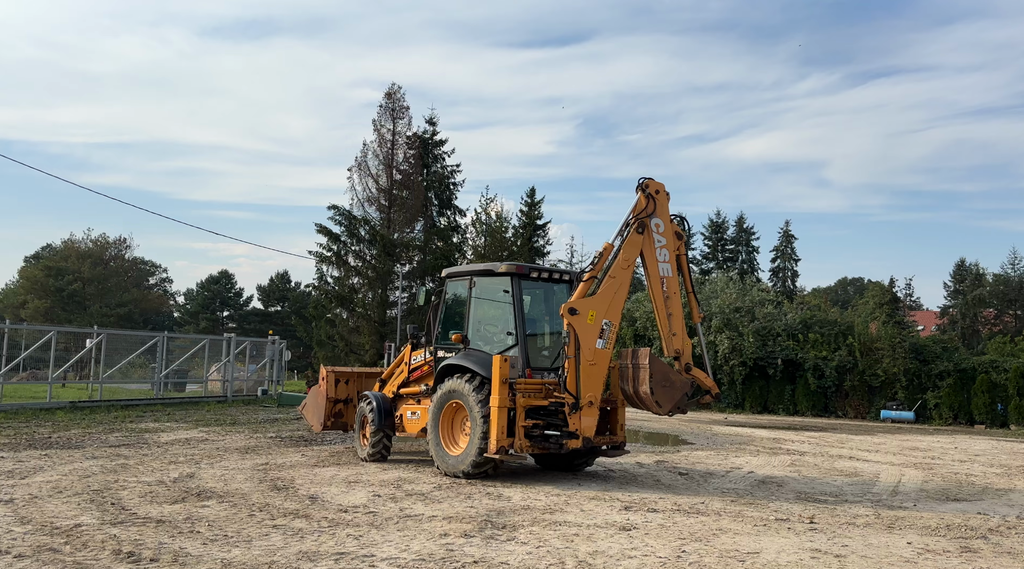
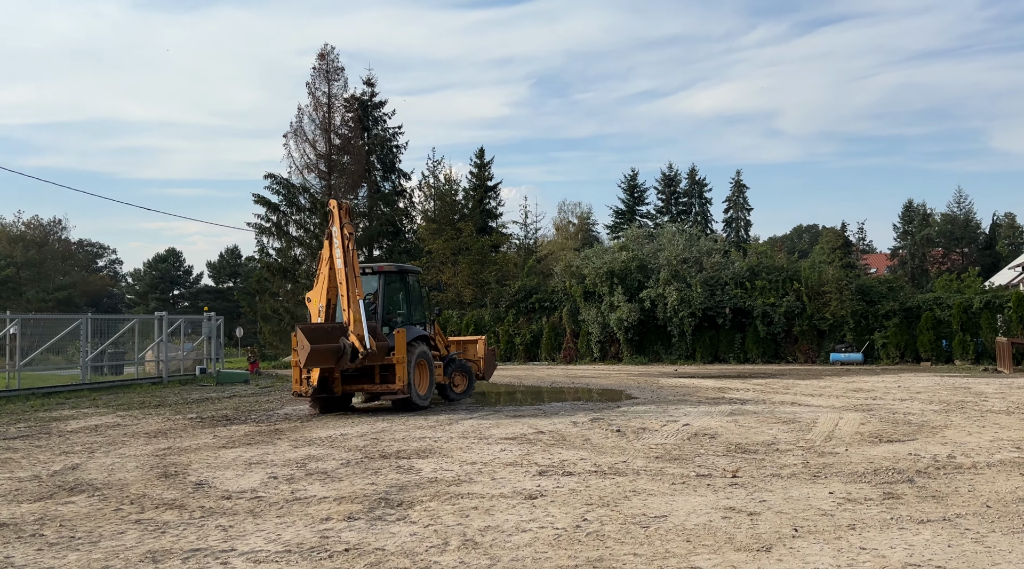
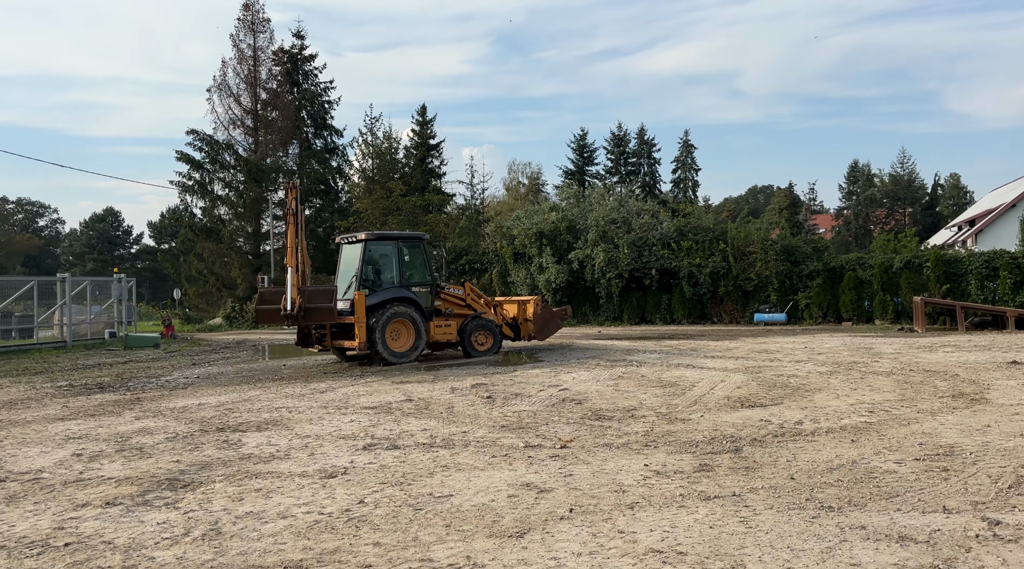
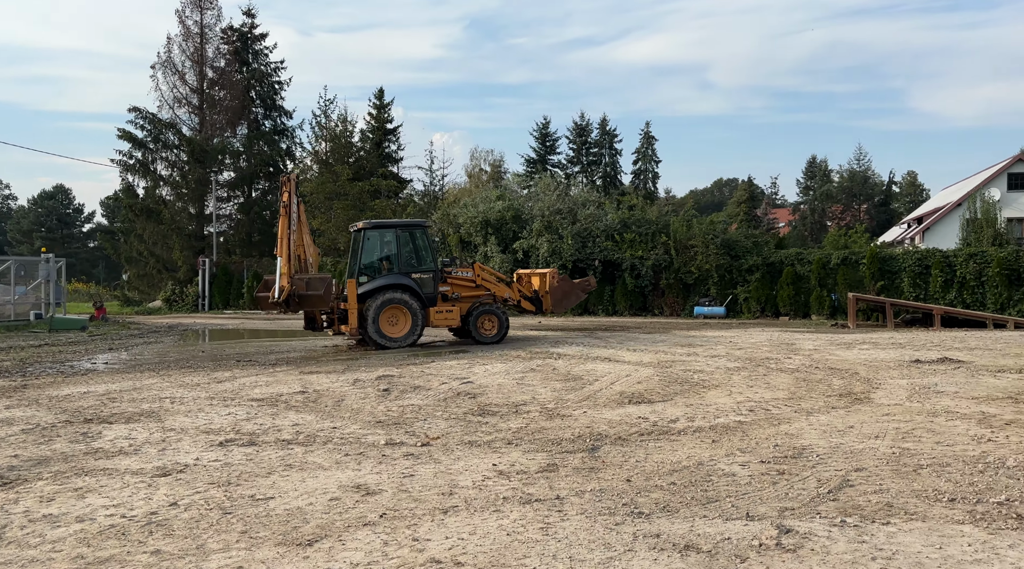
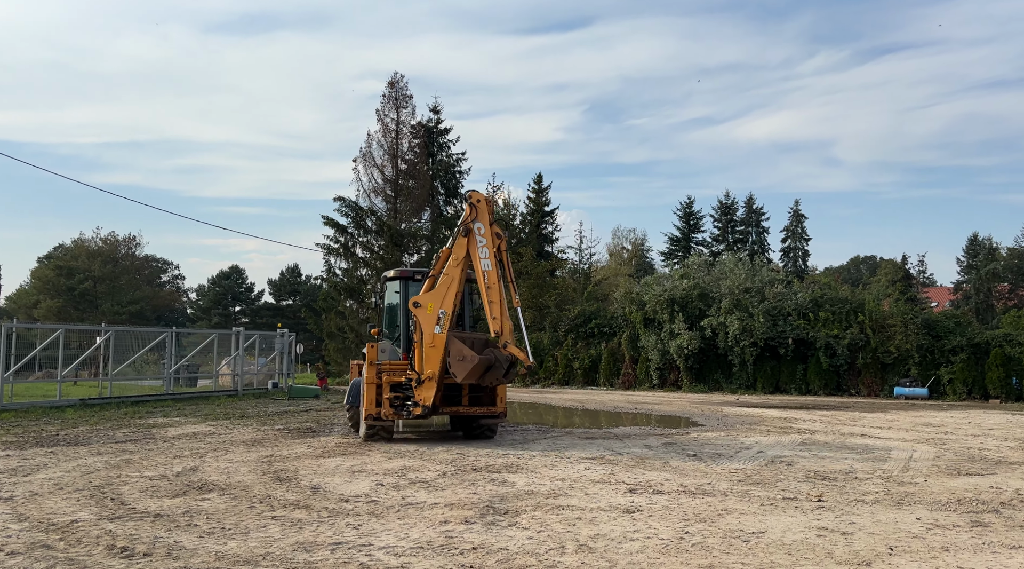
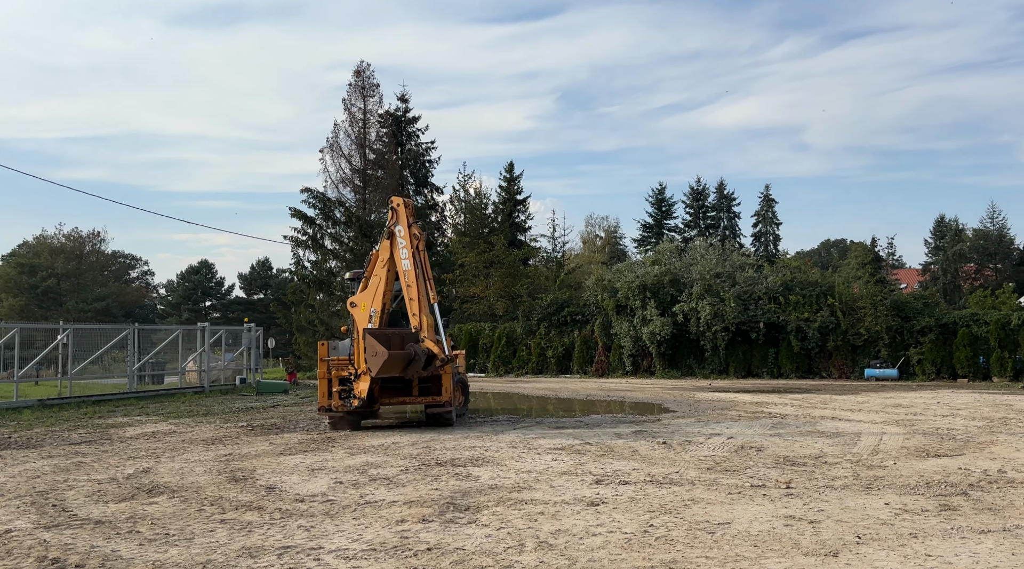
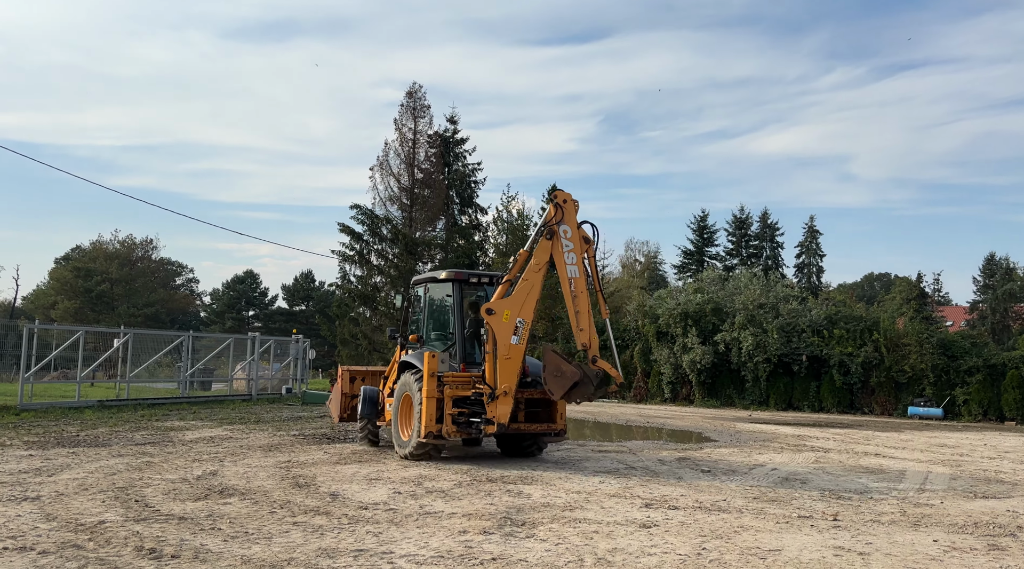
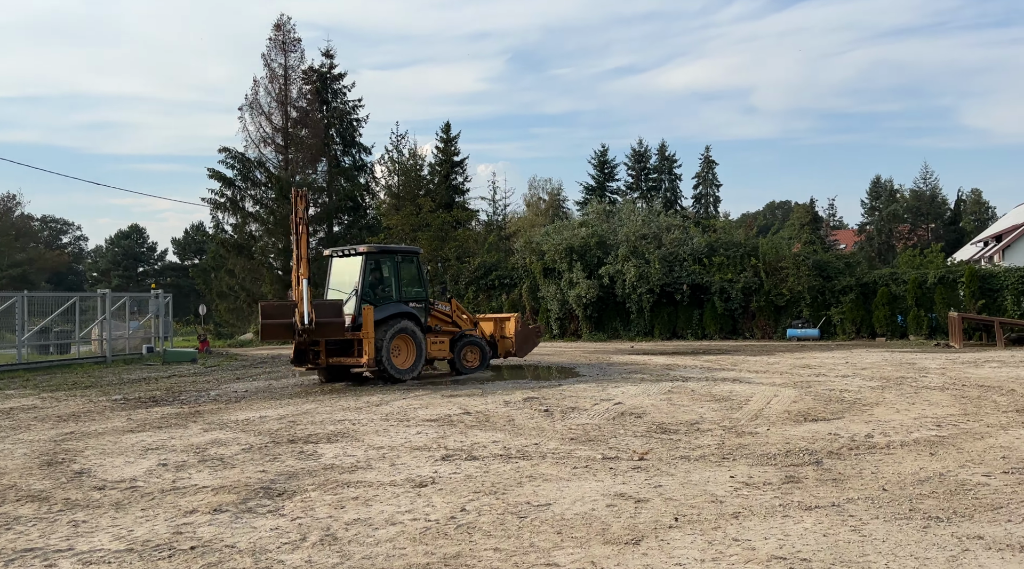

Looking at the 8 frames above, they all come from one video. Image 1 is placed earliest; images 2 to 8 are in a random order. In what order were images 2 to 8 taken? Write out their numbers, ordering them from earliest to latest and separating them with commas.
7, 5, 6, 2, 8, 3, 4
